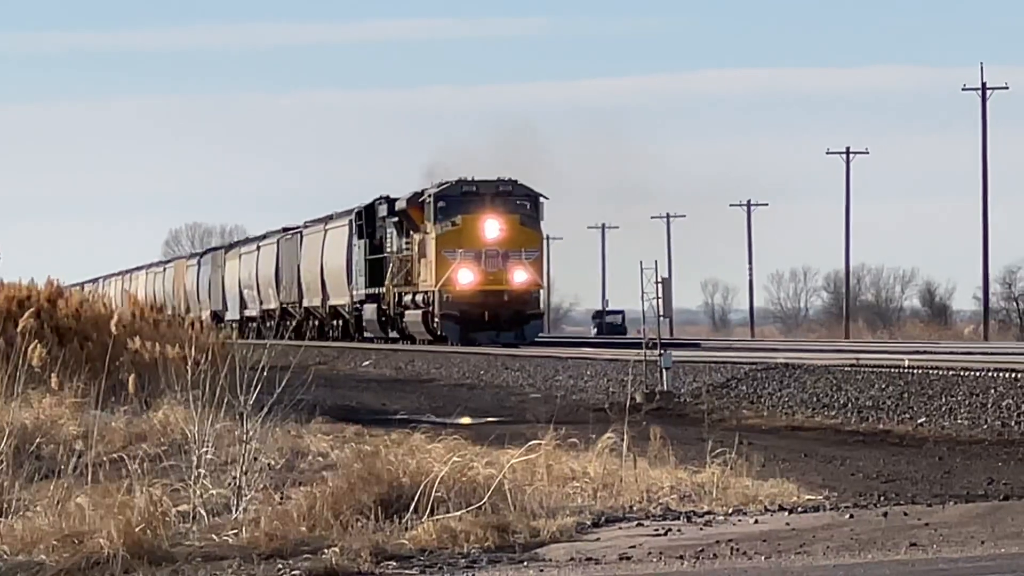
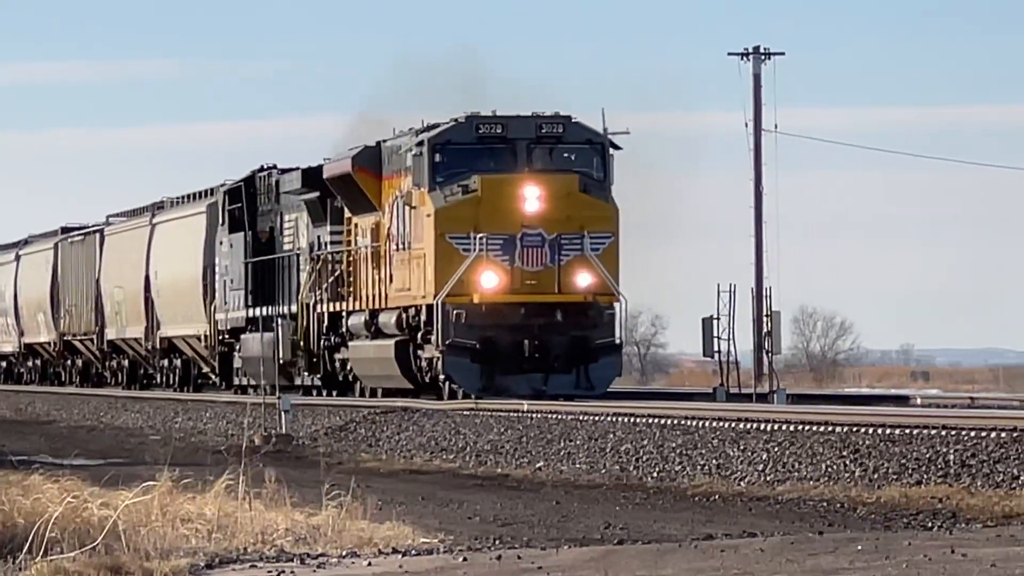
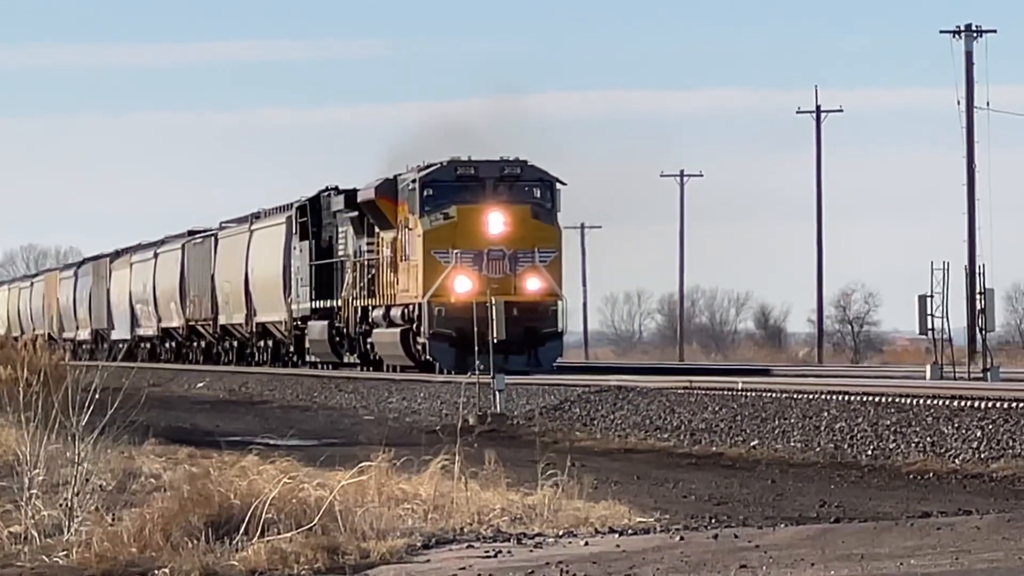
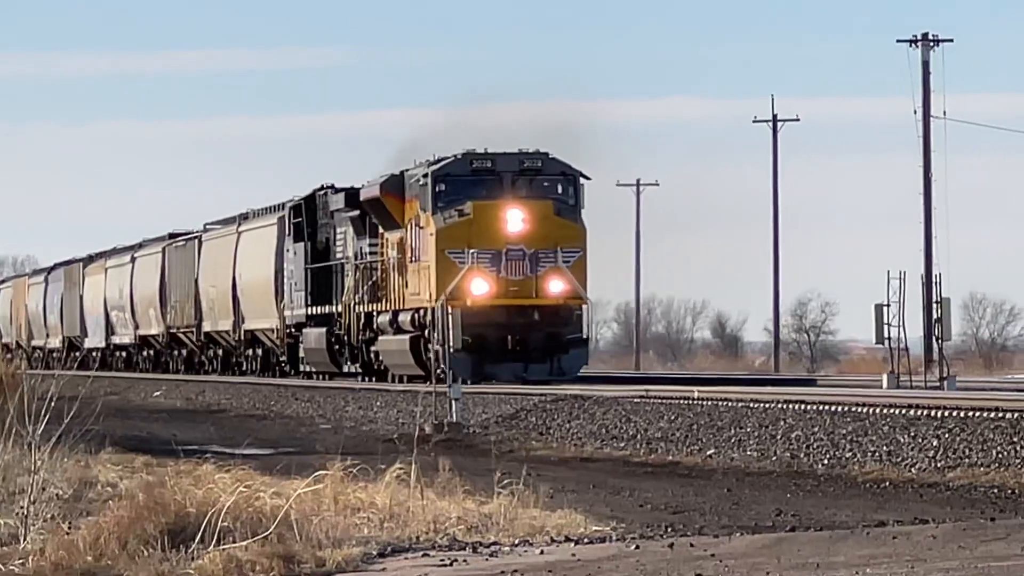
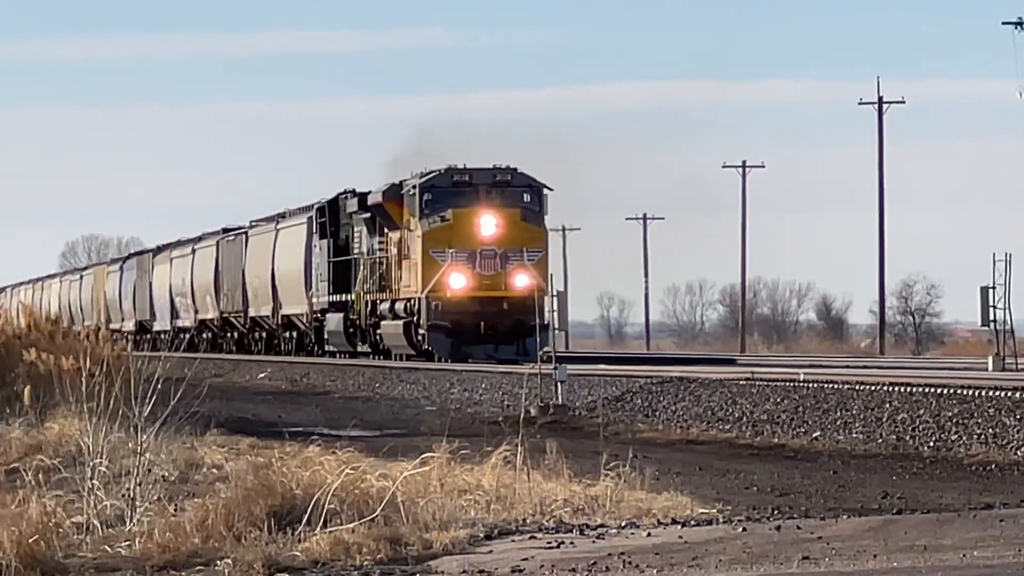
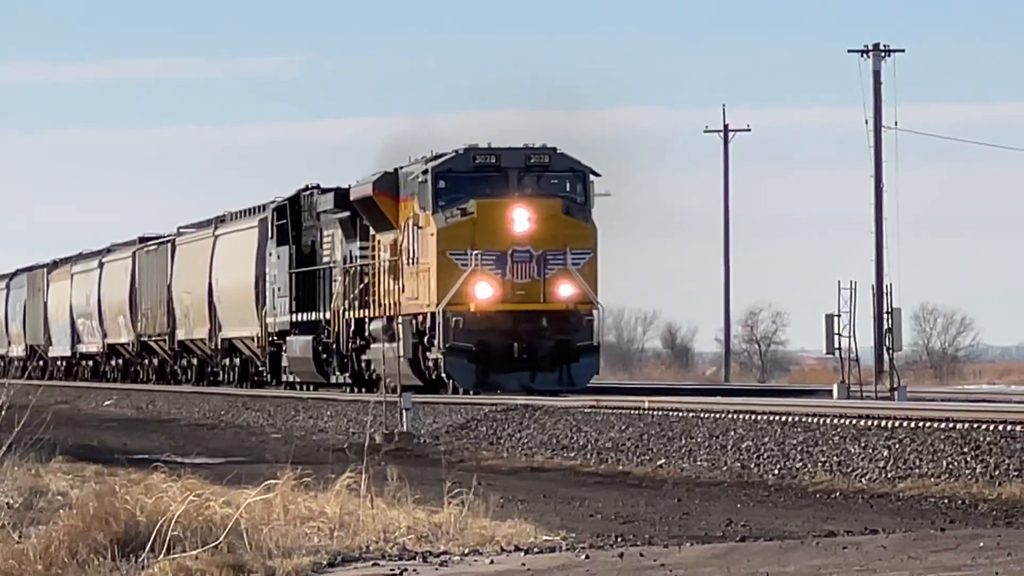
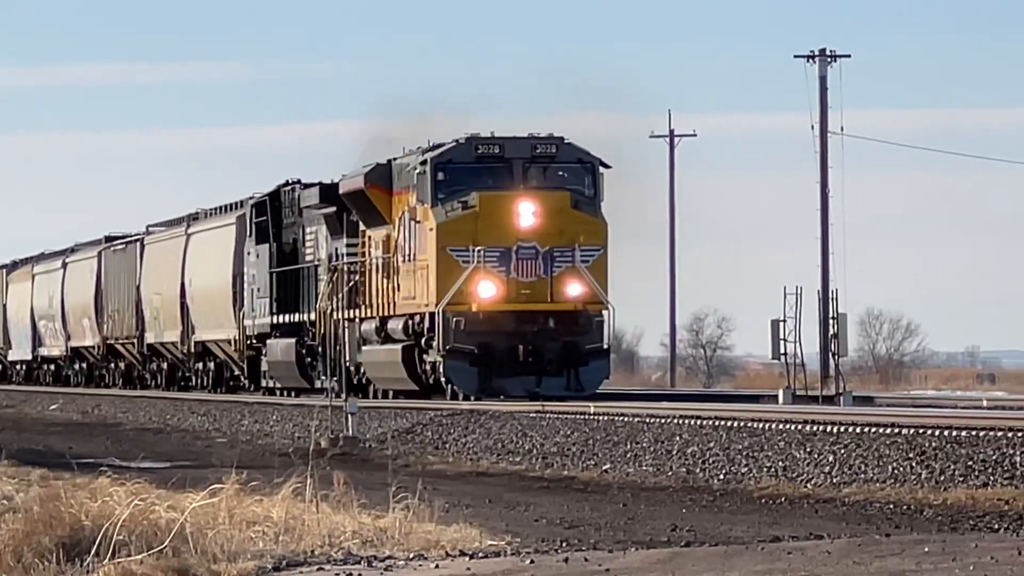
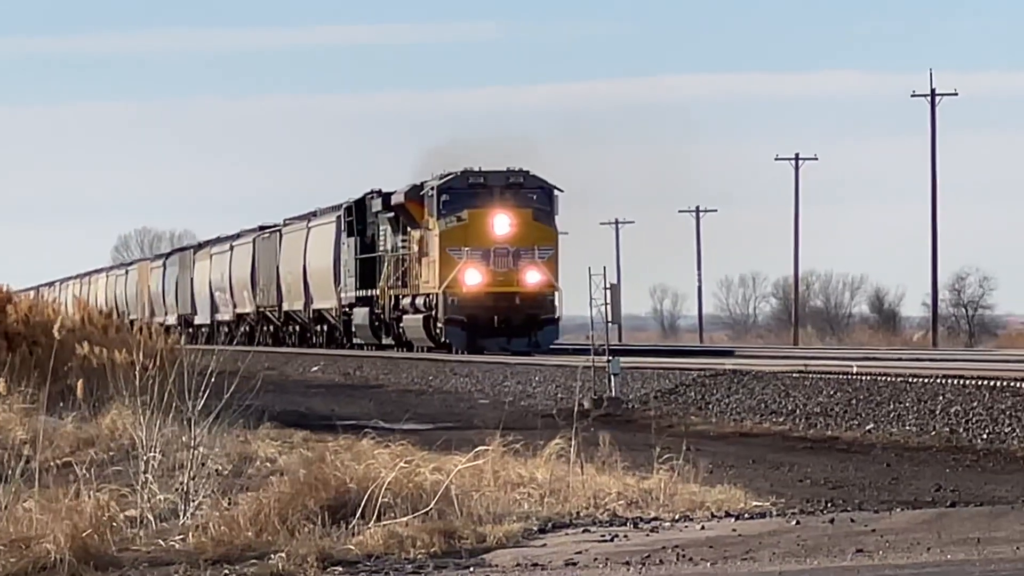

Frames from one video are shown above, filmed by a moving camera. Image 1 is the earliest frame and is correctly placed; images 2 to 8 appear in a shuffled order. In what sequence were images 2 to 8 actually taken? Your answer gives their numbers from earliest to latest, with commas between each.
8, 5, 3, 4, 6, 7, 2
